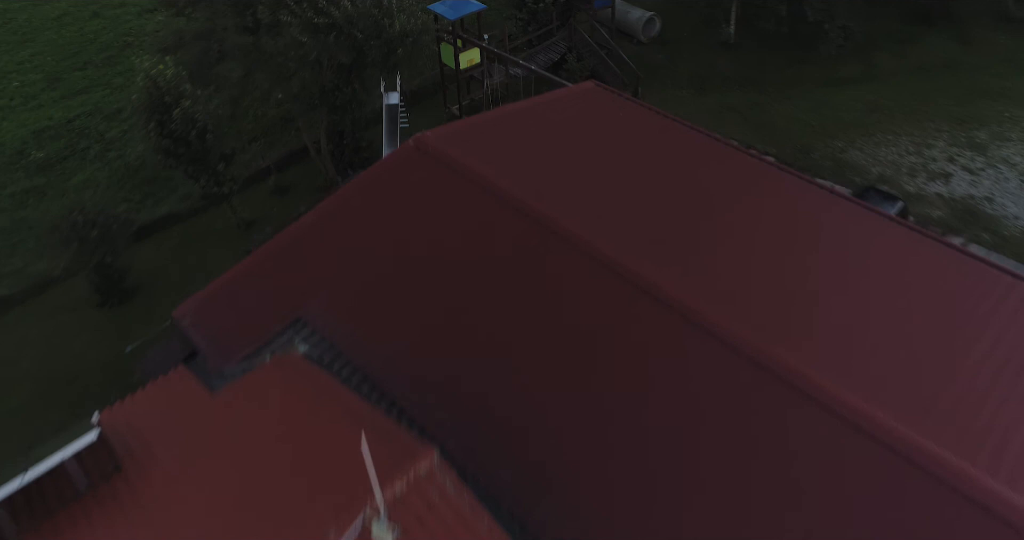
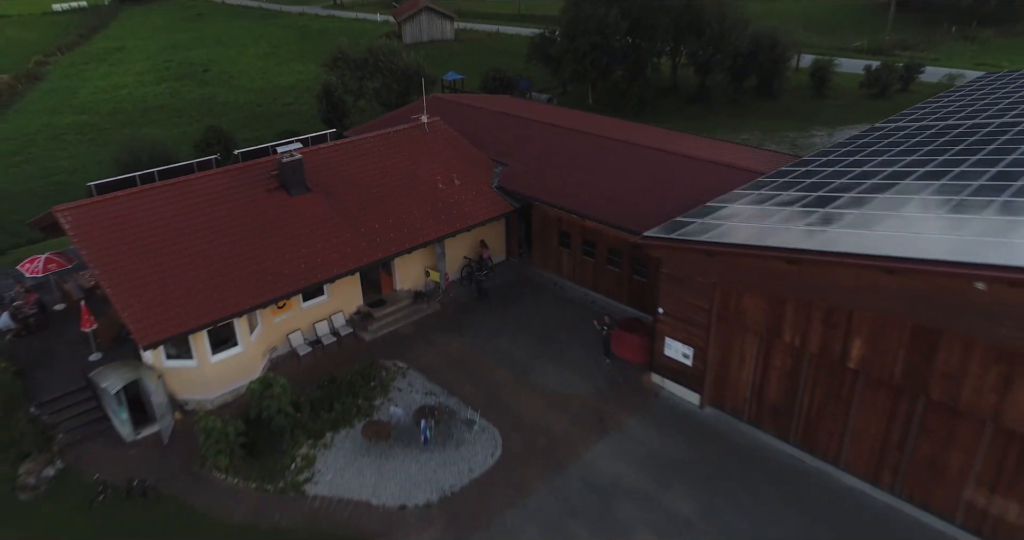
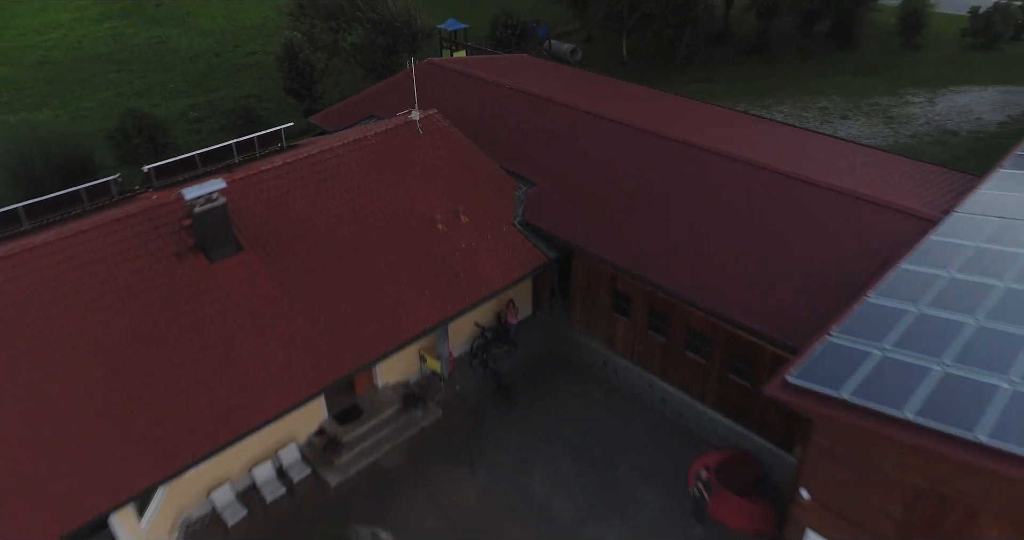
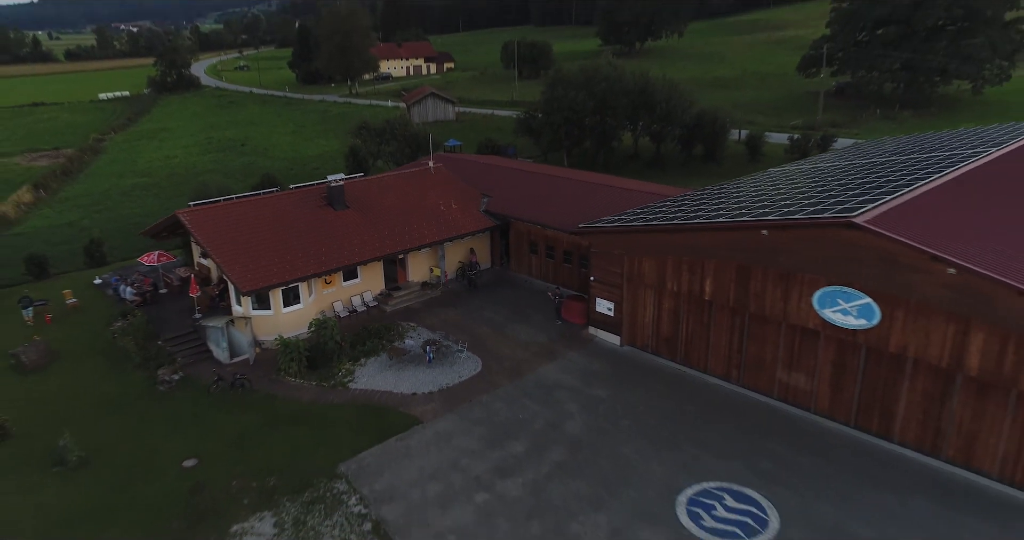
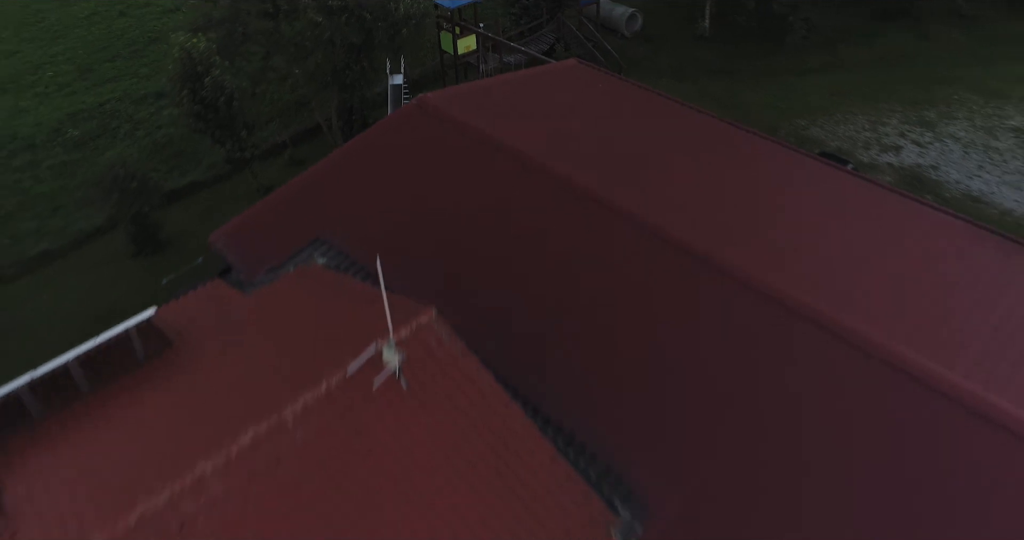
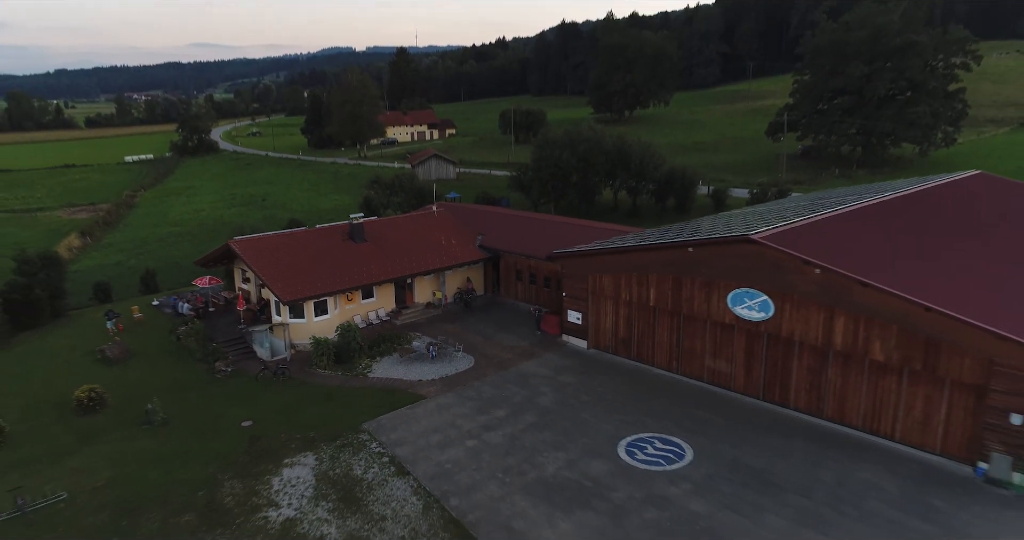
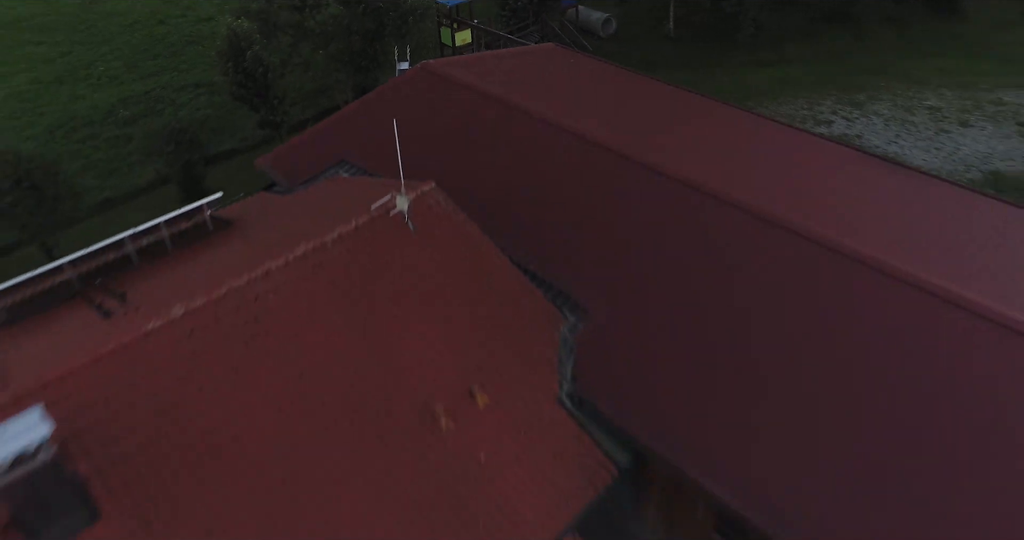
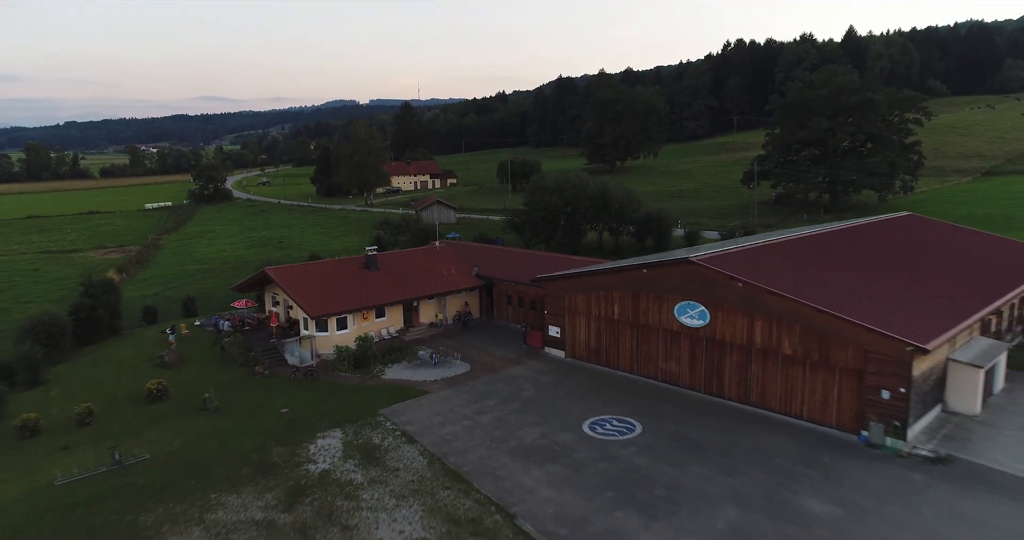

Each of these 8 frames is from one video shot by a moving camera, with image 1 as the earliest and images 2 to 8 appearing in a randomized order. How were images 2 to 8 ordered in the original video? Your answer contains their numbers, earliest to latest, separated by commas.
5, 7, 3, 2, 4, 6, 8
